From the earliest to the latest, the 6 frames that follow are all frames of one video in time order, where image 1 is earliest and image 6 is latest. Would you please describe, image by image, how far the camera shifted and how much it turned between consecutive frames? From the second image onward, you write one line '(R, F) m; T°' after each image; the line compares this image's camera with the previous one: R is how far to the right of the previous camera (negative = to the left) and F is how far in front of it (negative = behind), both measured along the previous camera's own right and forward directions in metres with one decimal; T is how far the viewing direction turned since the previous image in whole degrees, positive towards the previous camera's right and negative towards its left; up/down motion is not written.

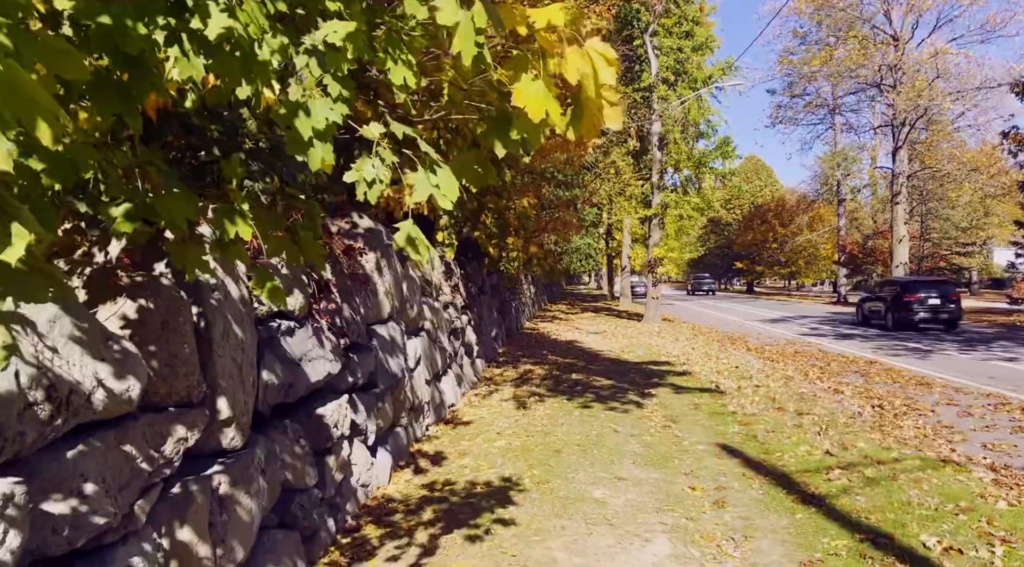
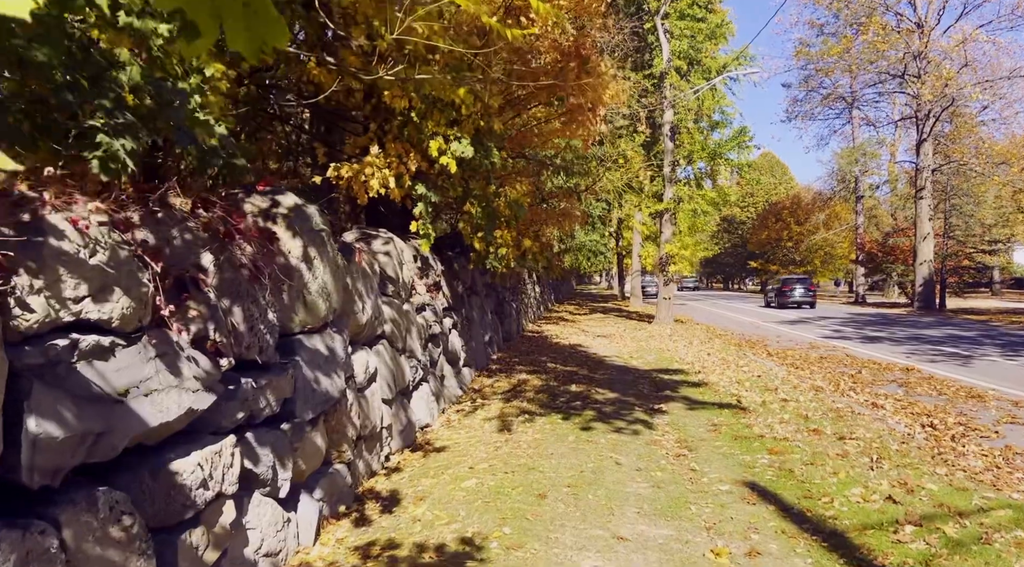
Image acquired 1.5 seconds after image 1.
(+0.3, +1.3) m; -1°
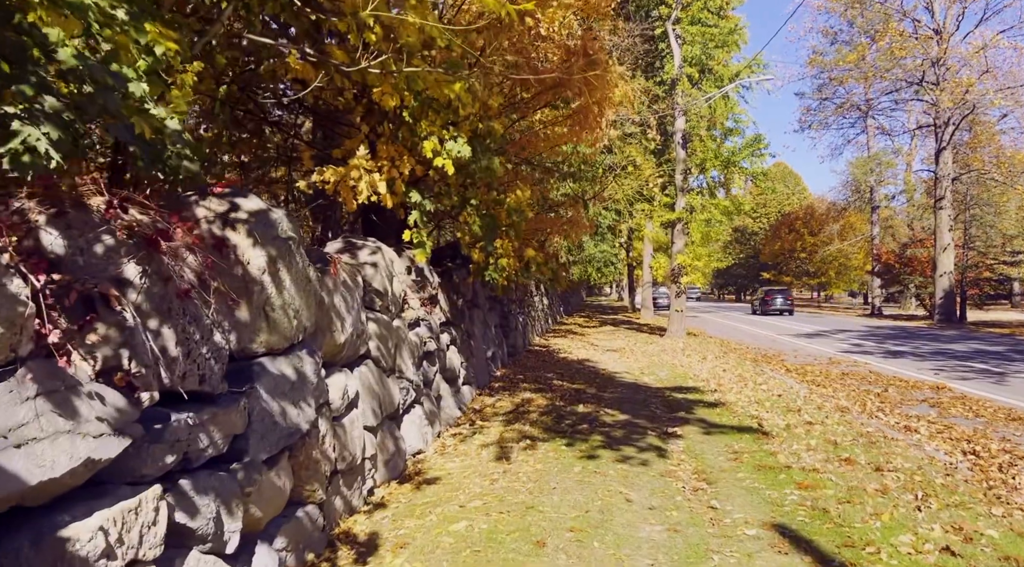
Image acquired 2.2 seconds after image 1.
(+0.1, +0.6) m; -1°
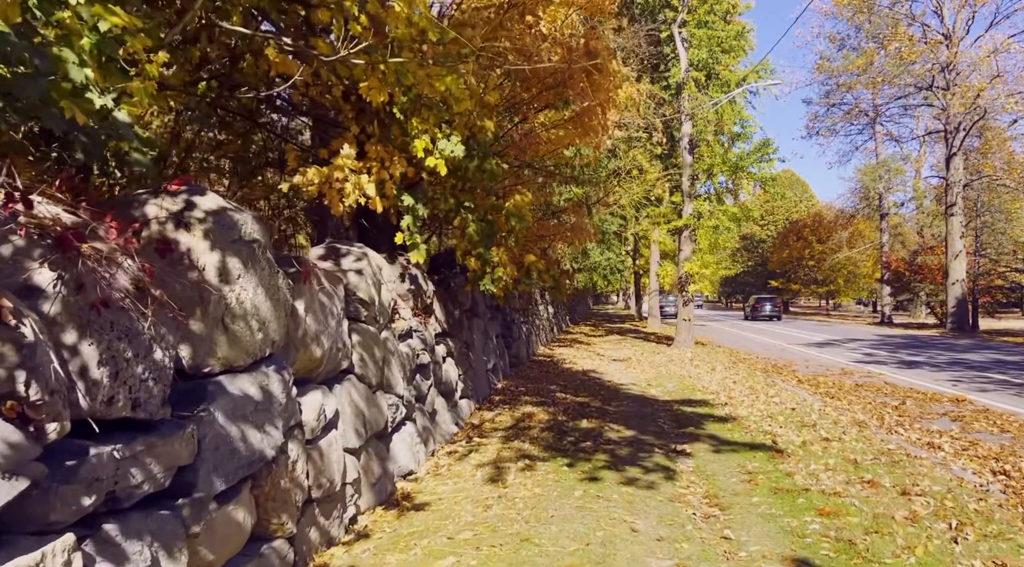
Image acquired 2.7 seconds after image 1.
(+0.1, +0.4) m; 0°
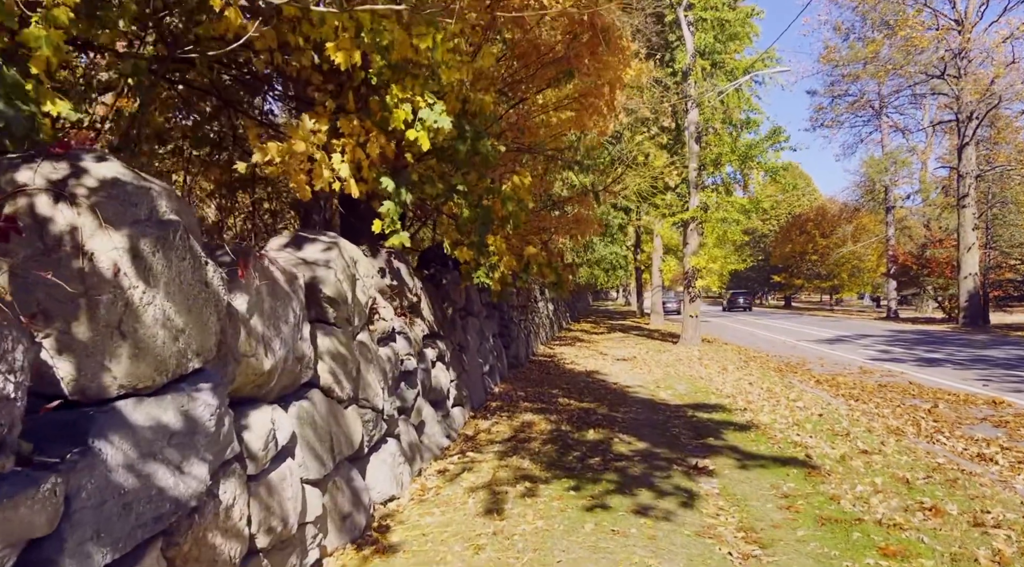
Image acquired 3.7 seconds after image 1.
(0.0, +0.9) m; 0°
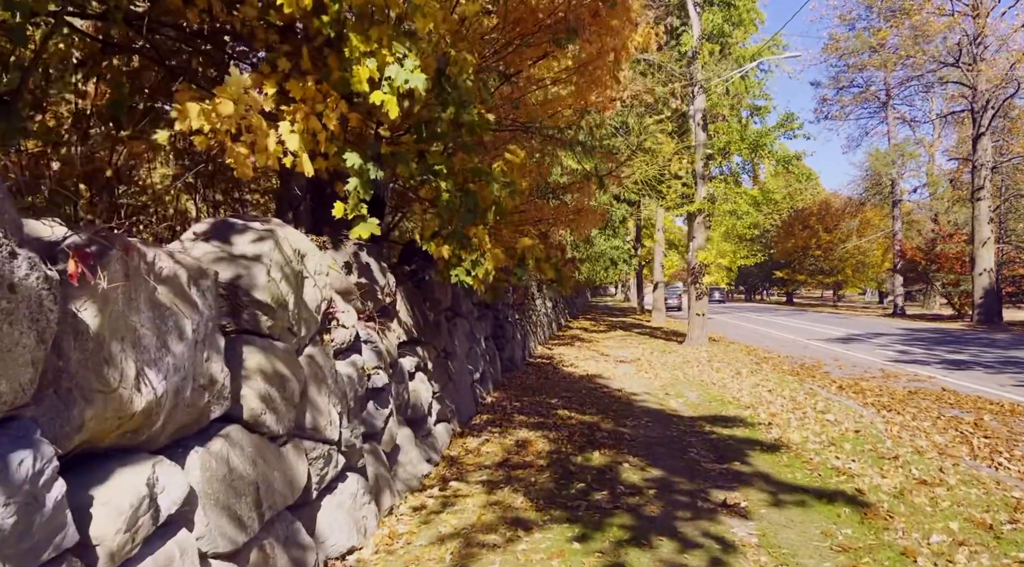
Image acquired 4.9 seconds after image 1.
(+0.1, +1.1) m; 0°
